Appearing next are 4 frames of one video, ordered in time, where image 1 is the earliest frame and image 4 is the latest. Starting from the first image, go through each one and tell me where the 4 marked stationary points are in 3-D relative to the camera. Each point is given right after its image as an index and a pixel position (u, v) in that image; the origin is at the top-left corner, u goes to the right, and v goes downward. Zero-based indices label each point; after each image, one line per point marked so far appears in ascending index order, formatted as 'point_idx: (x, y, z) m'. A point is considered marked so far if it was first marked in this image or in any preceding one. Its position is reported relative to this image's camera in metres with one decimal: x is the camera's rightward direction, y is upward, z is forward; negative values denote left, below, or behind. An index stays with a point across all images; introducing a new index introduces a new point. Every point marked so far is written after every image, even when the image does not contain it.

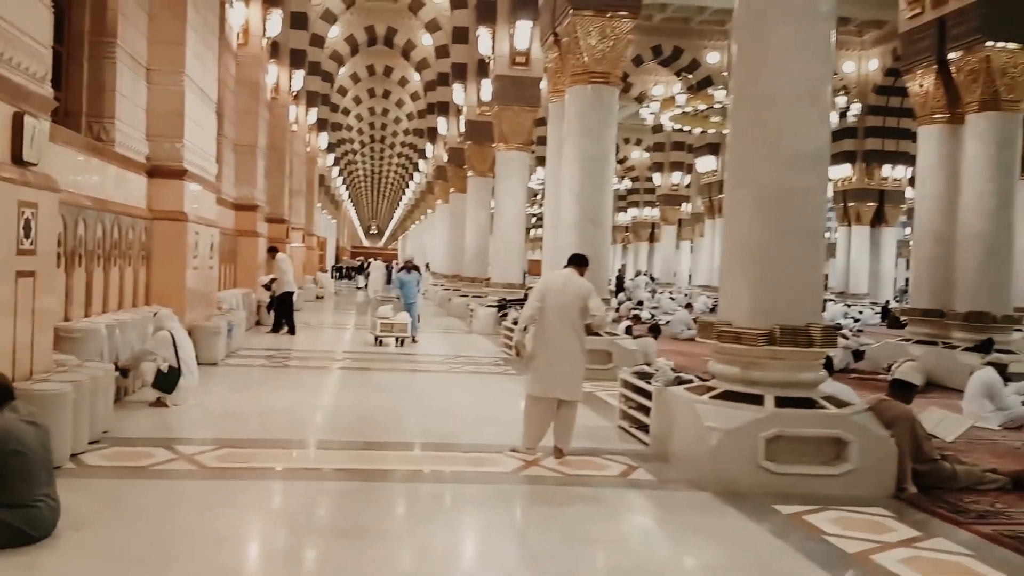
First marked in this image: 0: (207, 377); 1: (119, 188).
0: (-2.7, -0.8, +8.2) m
1: (-3.5, +0.9, +8.1) m
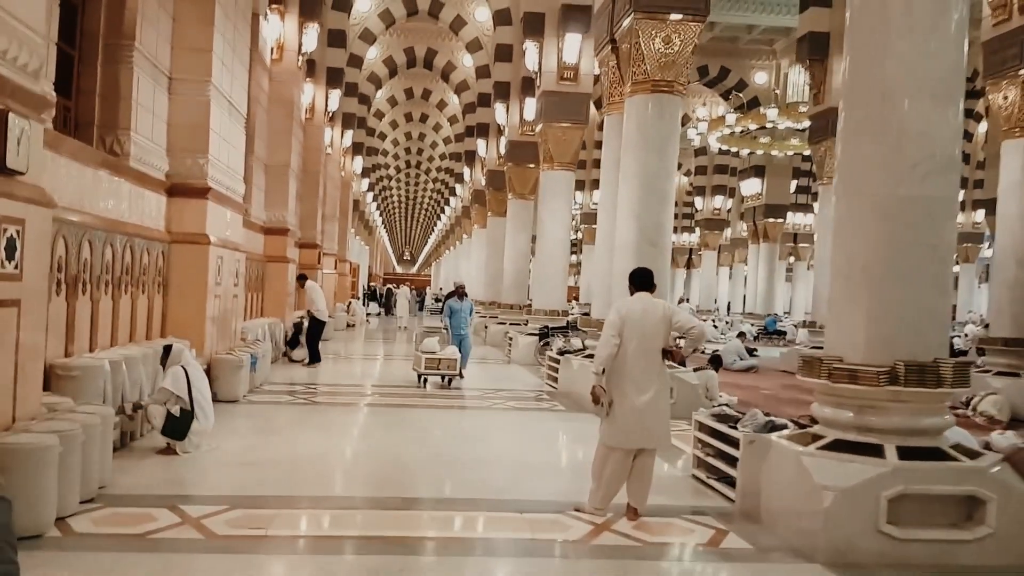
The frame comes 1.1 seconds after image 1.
0: (-2.3, -1.0, +7.3) m
1: (-3.0, +0.6, +7.3) m
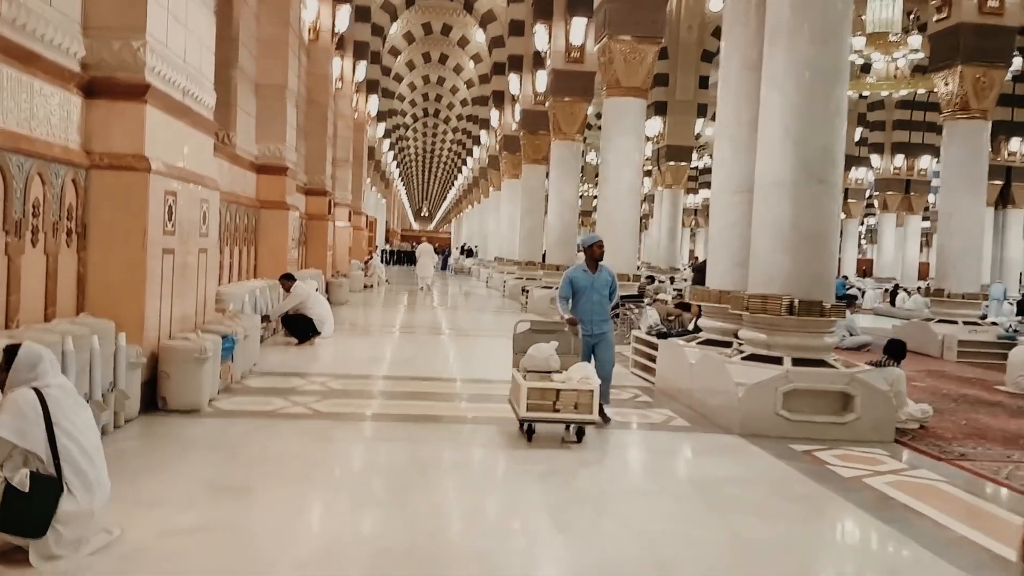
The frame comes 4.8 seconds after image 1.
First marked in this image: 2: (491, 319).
0: (-1.7, -0.8, +4.5) m
1: (-2.4, +0.9, +4.4) m
2: (-0.3, -0.5, +14.5) m
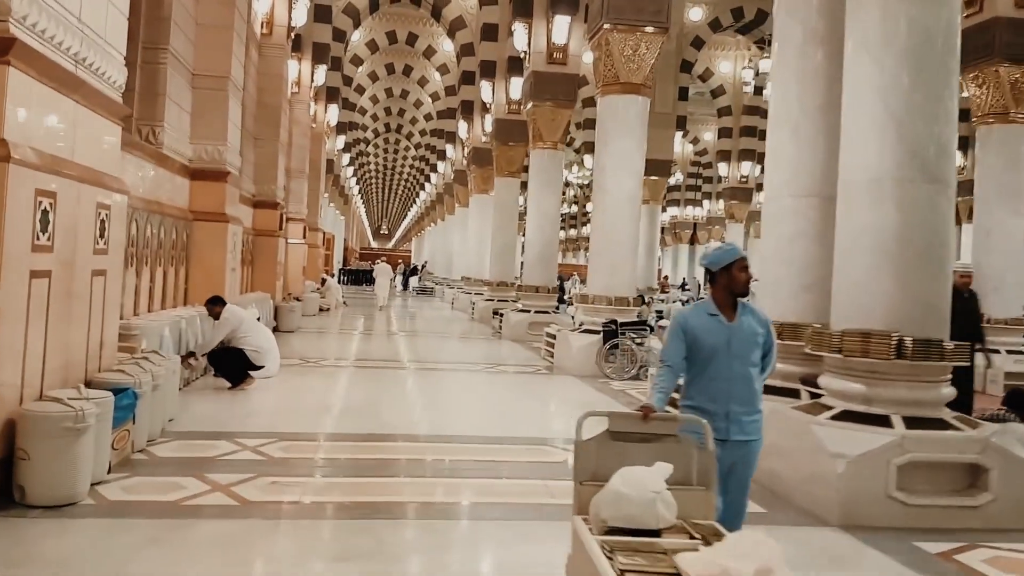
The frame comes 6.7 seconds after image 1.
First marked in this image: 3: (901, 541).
0: (-1.6, -0.9, +2.9) m
1: (-2.3, +0.7, +2.8) m
2: (-0.7, -0.8, +12.9) m
3: (+1.6, -1.0, +3.7) m
